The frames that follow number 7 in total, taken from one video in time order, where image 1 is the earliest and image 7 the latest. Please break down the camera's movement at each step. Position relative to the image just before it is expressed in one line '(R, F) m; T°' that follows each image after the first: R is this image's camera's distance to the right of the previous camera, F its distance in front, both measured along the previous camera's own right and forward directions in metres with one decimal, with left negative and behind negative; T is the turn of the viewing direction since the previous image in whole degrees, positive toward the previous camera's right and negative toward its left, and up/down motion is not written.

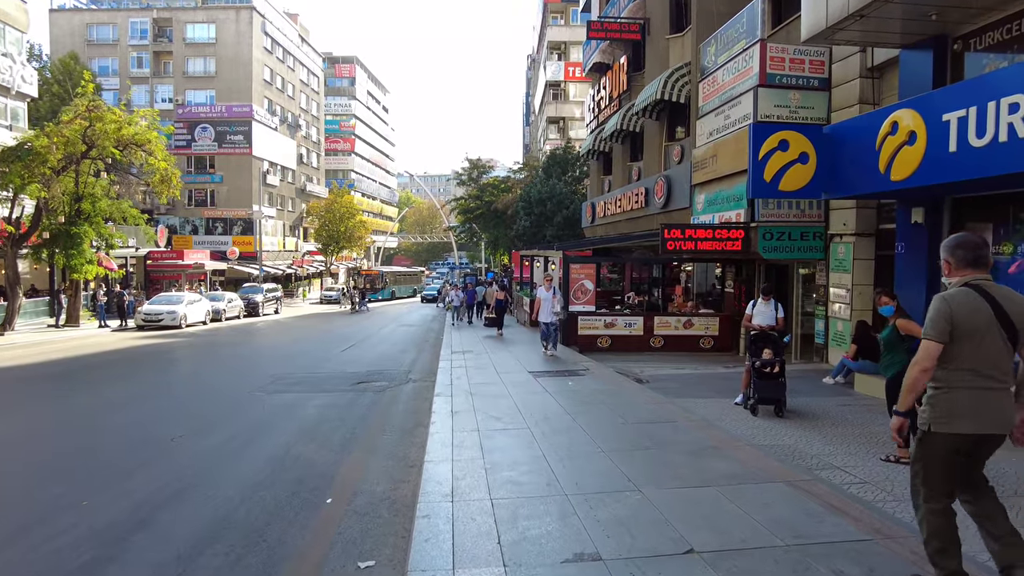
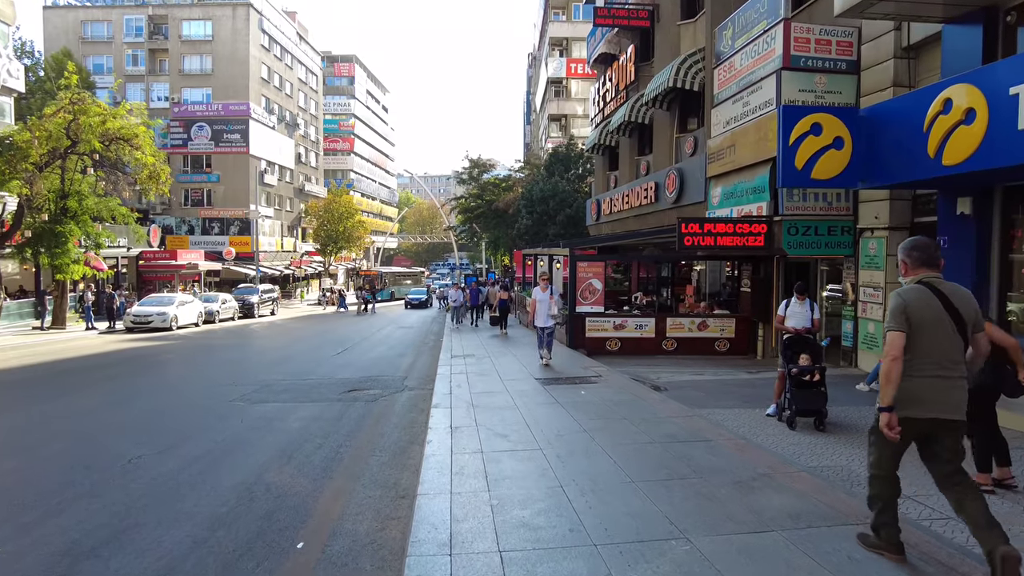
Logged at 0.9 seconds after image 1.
(-0.1, +0.9) m; 0°
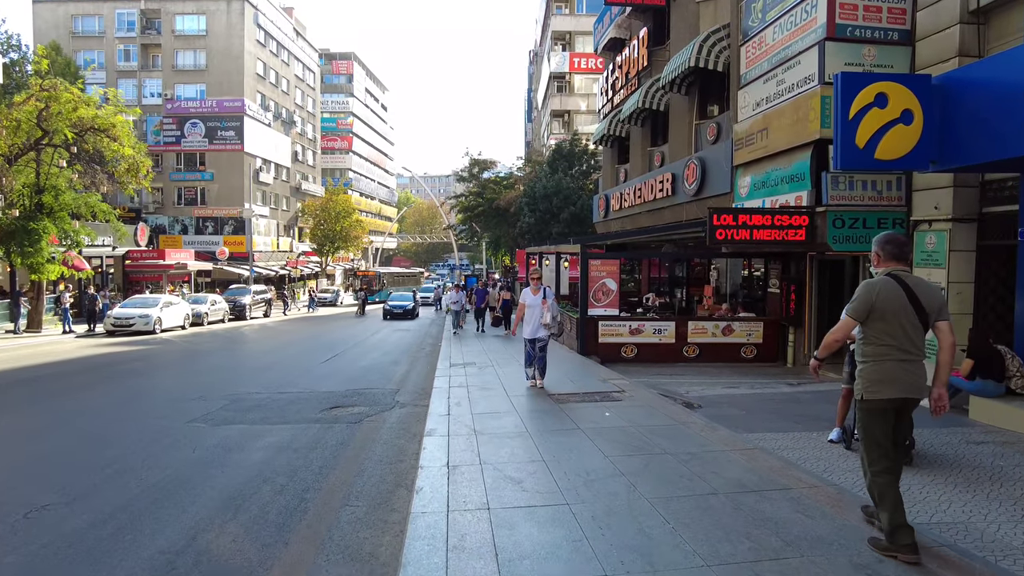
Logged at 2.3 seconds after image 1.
(-0.1, +1.4) m; 0°
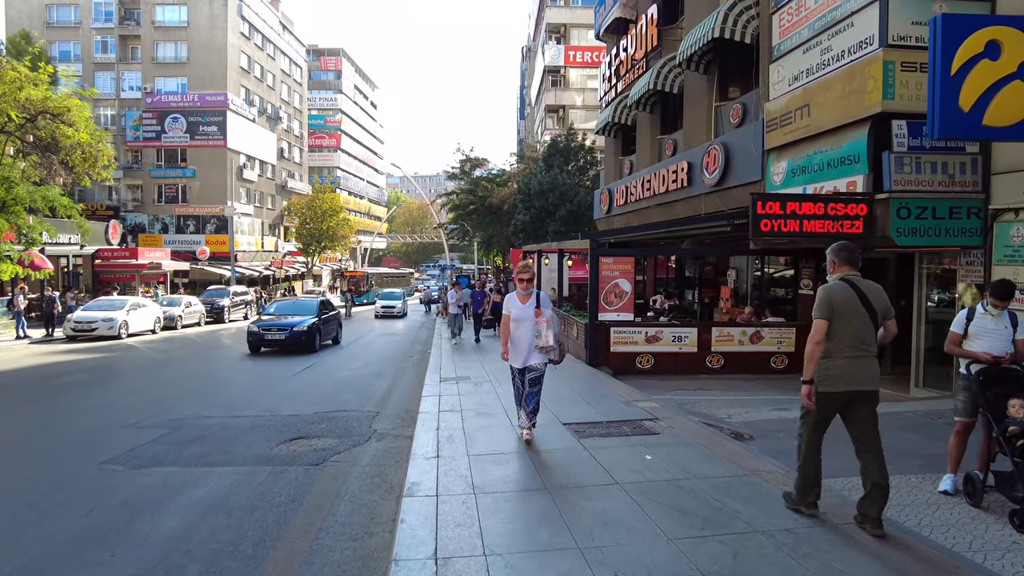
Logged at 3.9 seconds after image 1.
(-0.2, +1.7) m; +1°
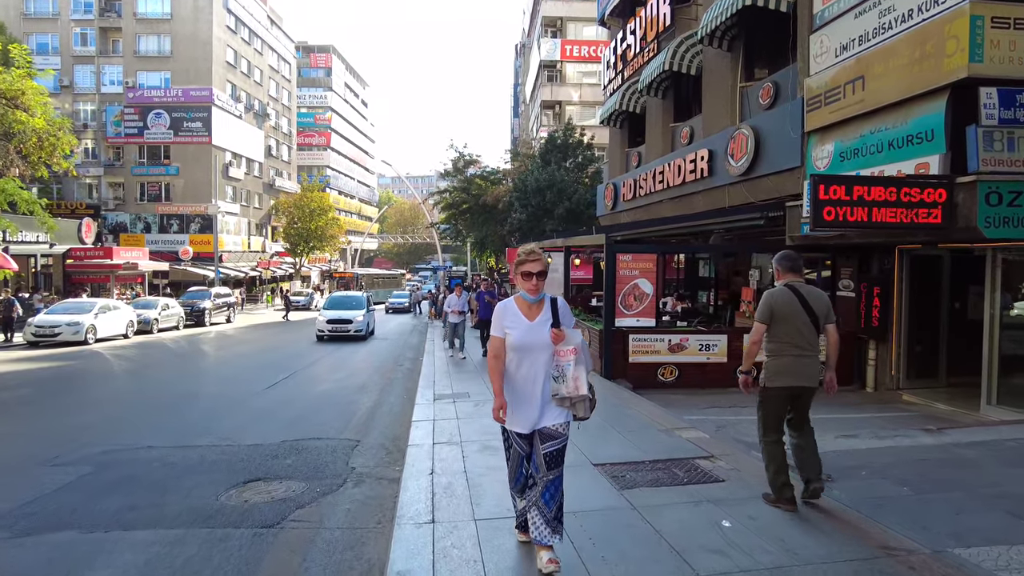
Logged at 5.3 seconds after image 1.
(-0.2, +1.5) m; +1°
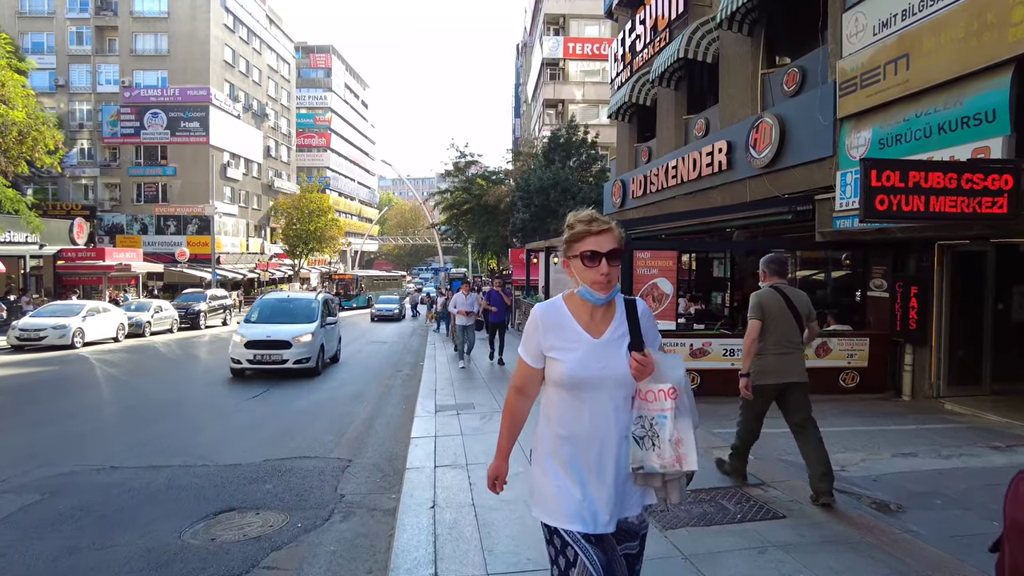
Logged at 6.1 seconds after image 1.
(-0.1, +0.8) m; 0°
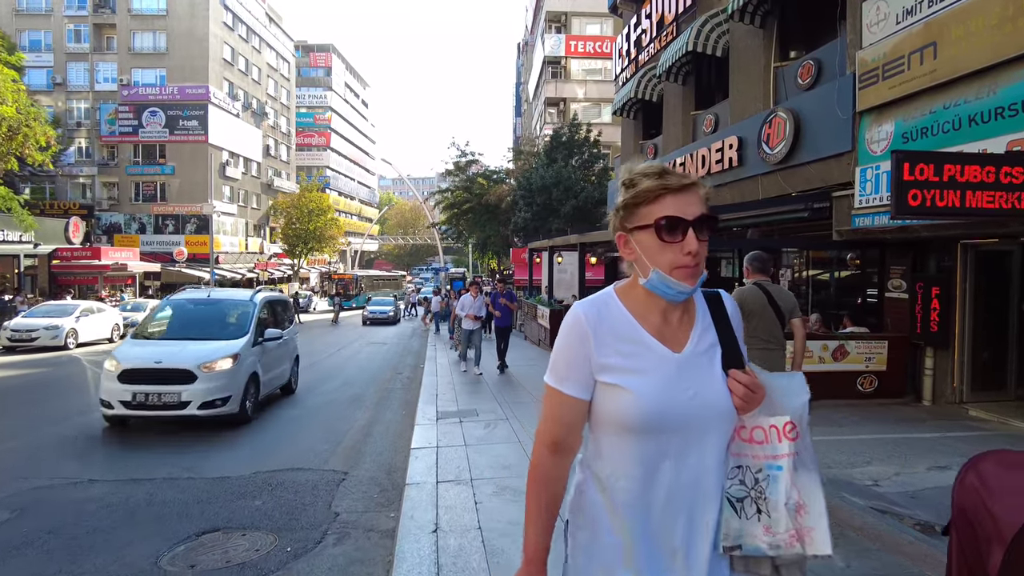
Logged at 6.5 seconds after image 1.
(-0.1, +0.4) m; 0°
